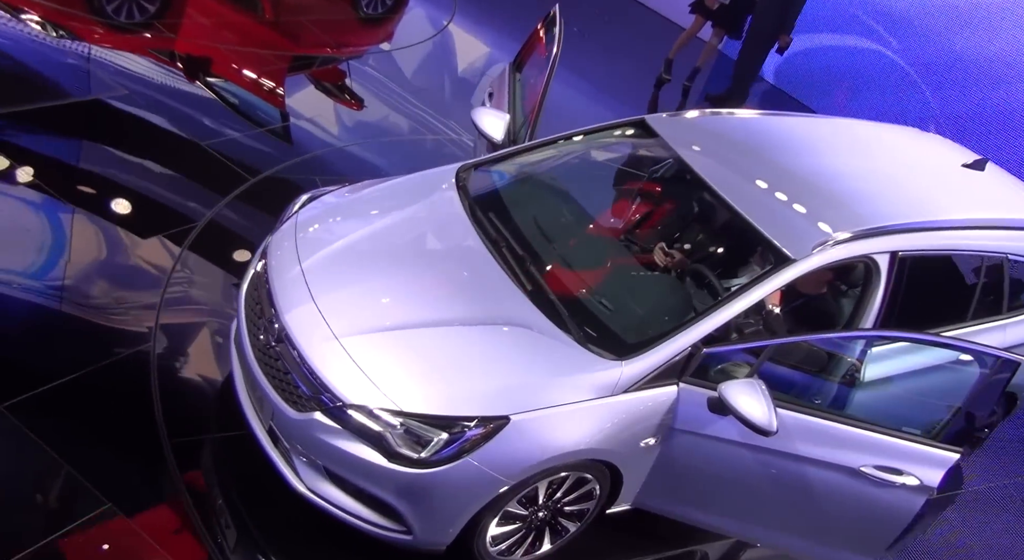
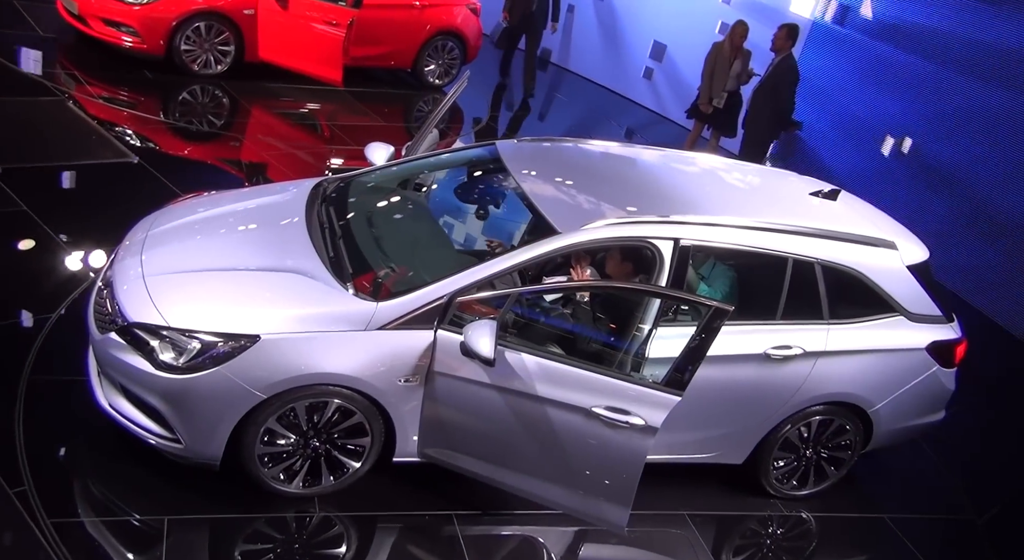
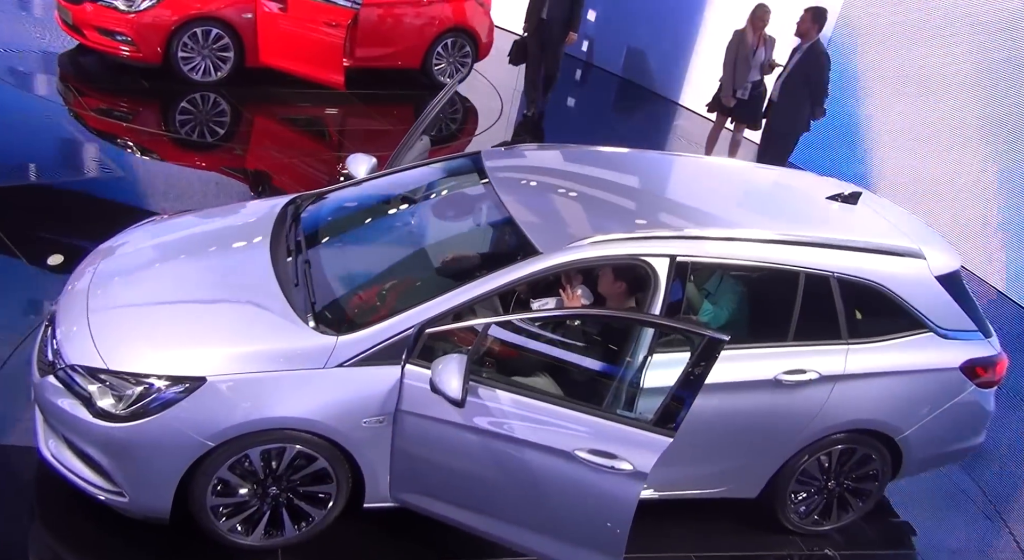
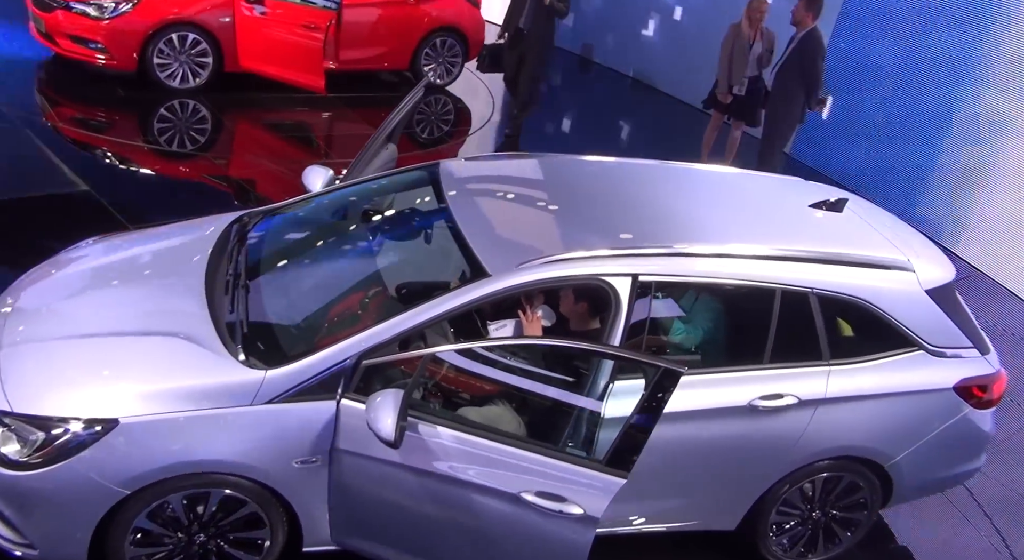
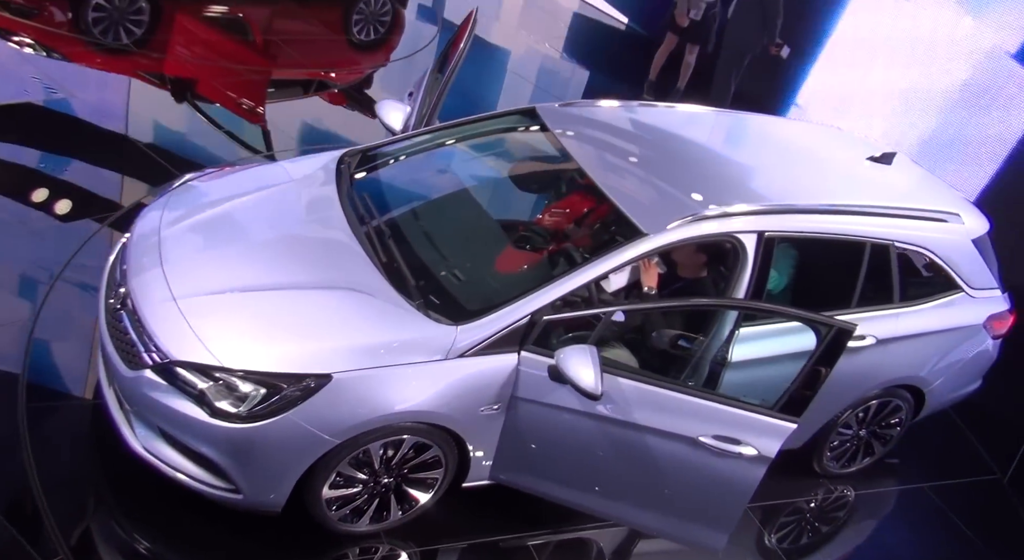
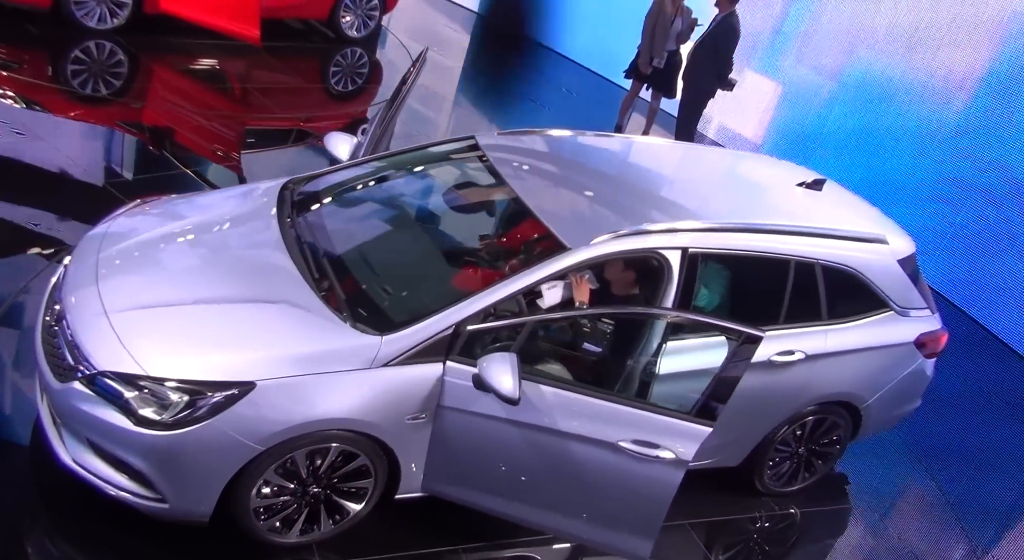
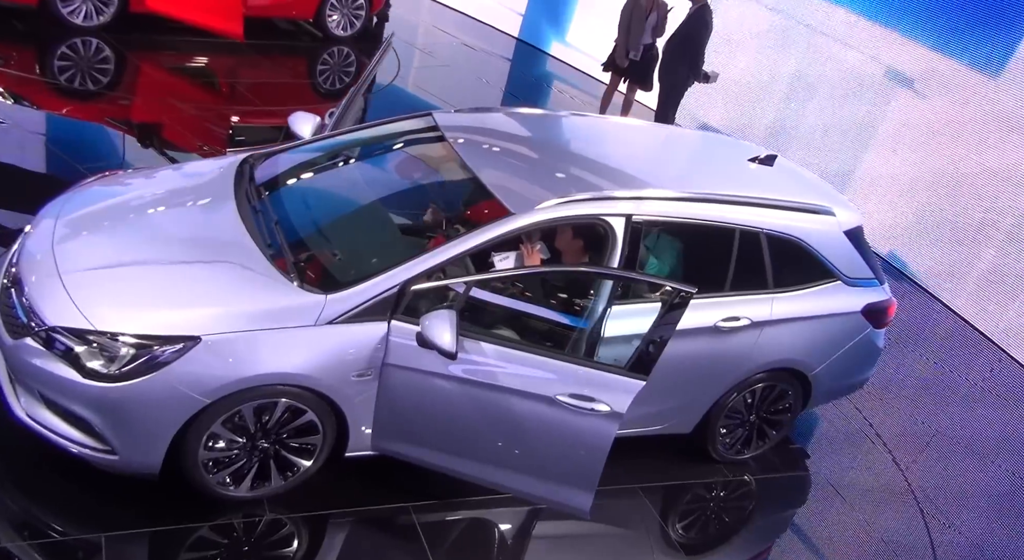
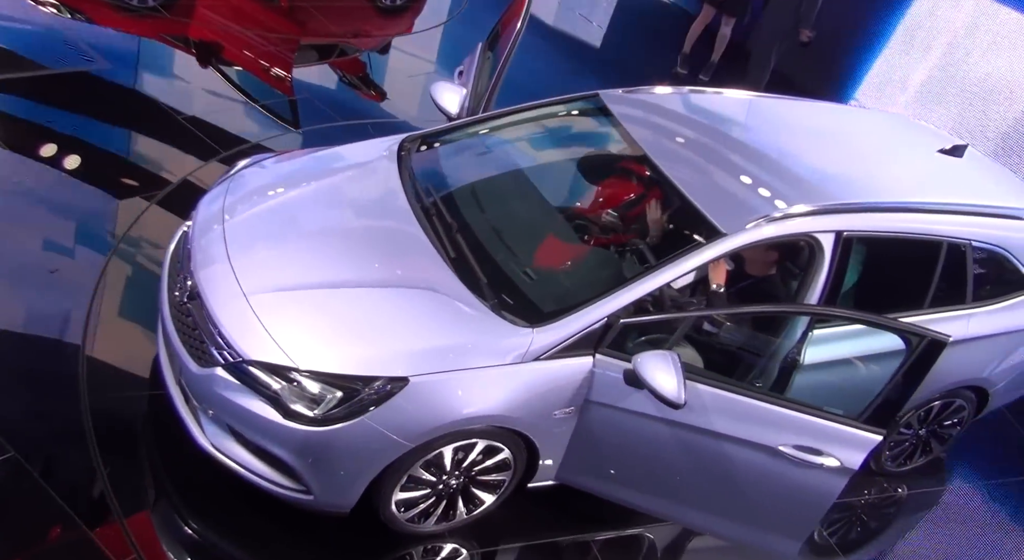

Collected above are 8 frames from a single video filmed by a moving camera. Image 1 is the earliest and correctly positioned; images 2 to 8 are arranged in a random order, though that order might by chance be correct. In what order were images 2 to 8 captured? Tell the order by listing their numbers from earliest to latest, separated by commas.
8, 5, 6, 7, 2, 3, 4
